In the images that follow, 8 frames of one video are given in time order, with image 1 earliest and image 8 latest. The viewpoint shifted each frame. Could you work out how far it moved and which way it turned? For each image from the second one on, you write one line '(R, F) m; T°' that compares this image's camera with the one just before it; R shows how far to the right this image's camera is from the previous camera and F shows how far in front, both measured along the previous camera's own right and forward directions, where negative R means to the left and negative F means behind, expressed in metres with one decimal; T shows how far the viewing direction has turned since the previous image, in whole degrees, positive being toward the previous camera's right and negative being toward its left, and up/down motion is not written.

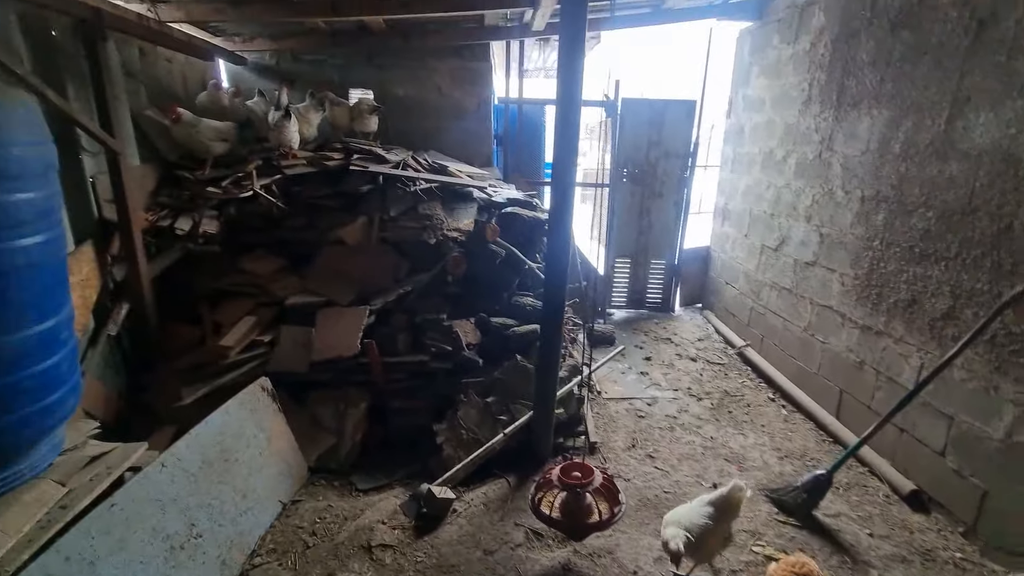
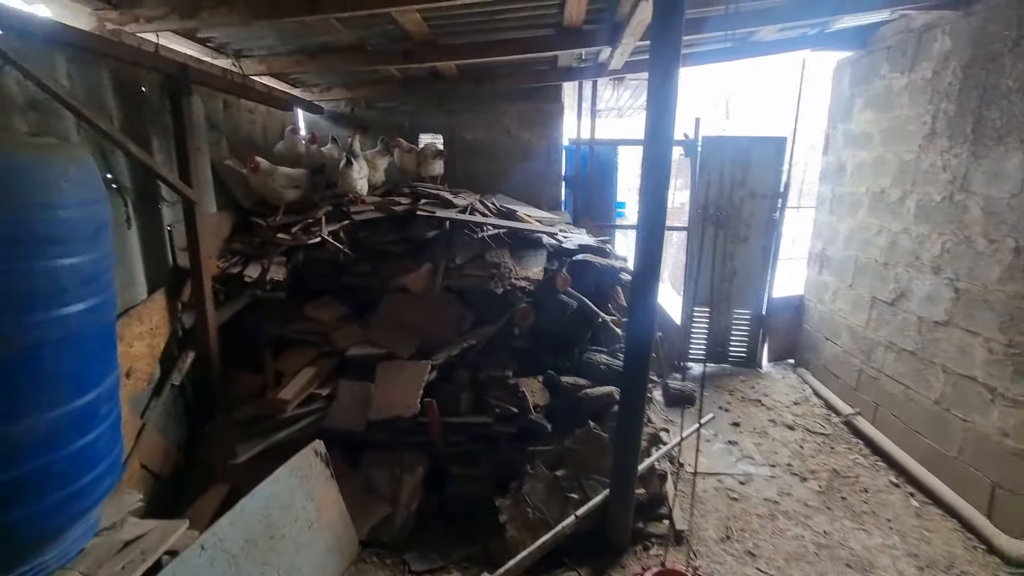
(-0.1, +0.3) m; -7°
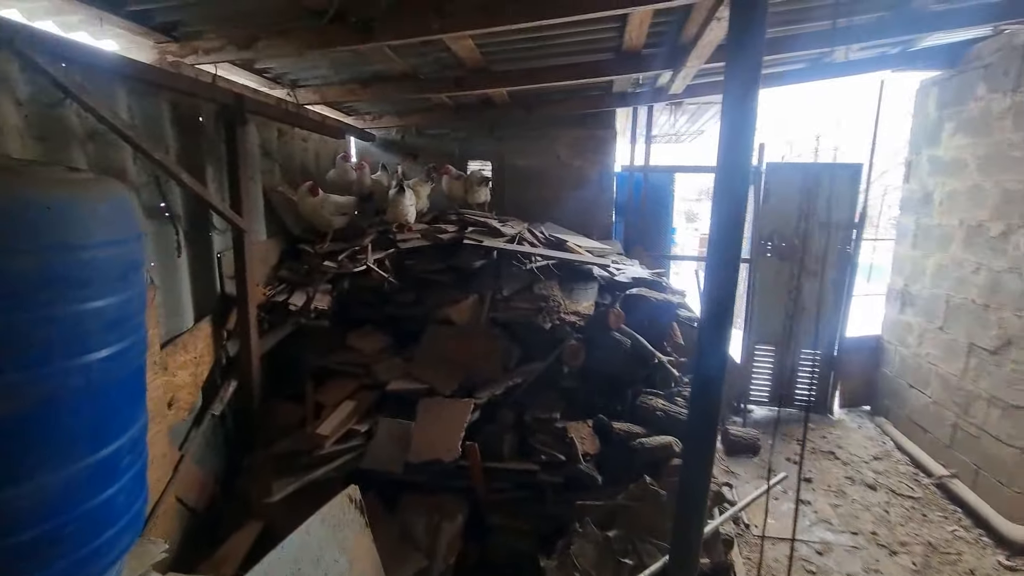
(-0.1, +0.2) m; -5°
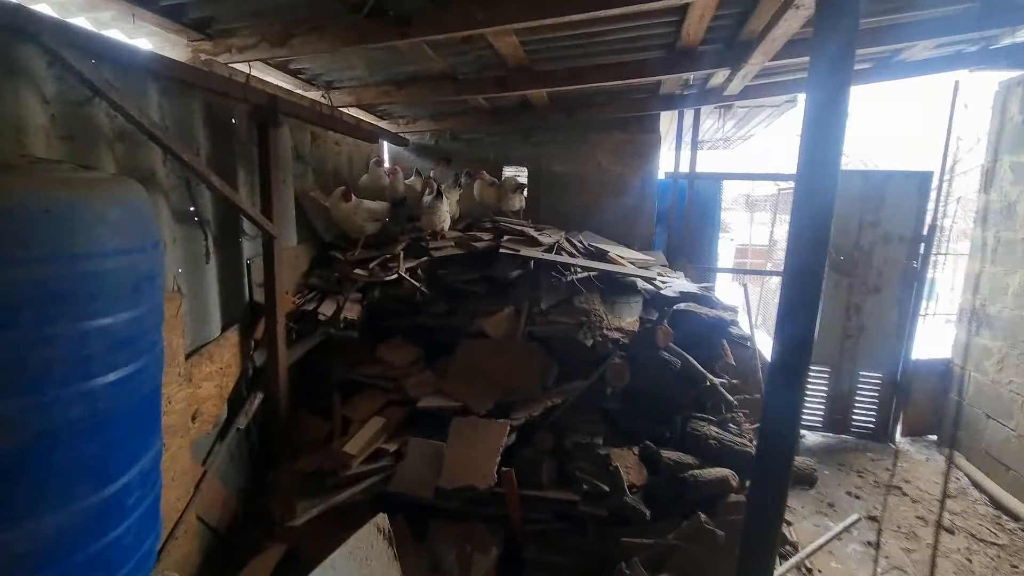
(-0.1, +0.2) m; -3°
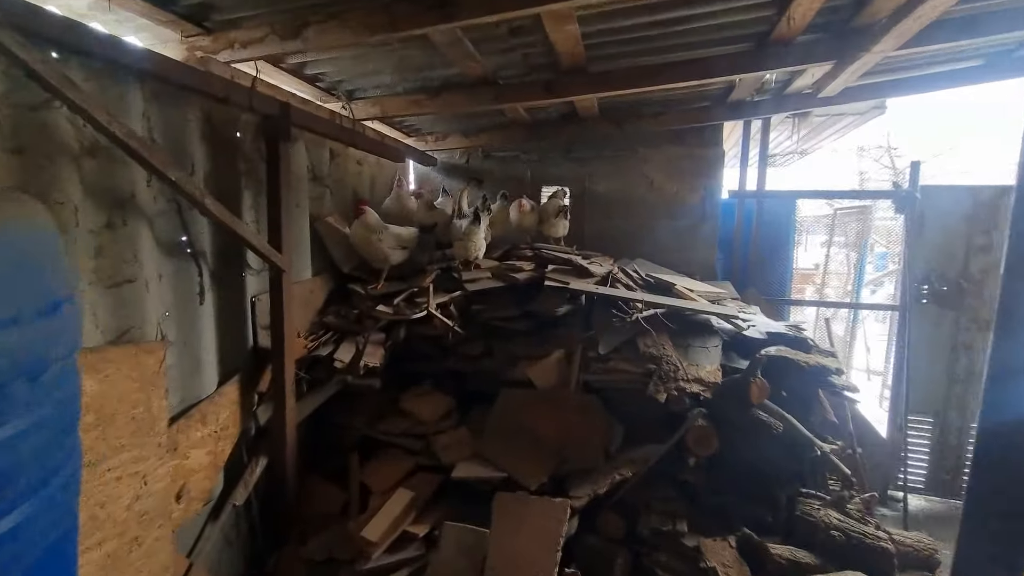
(-0.2, +0.6) m; -2°
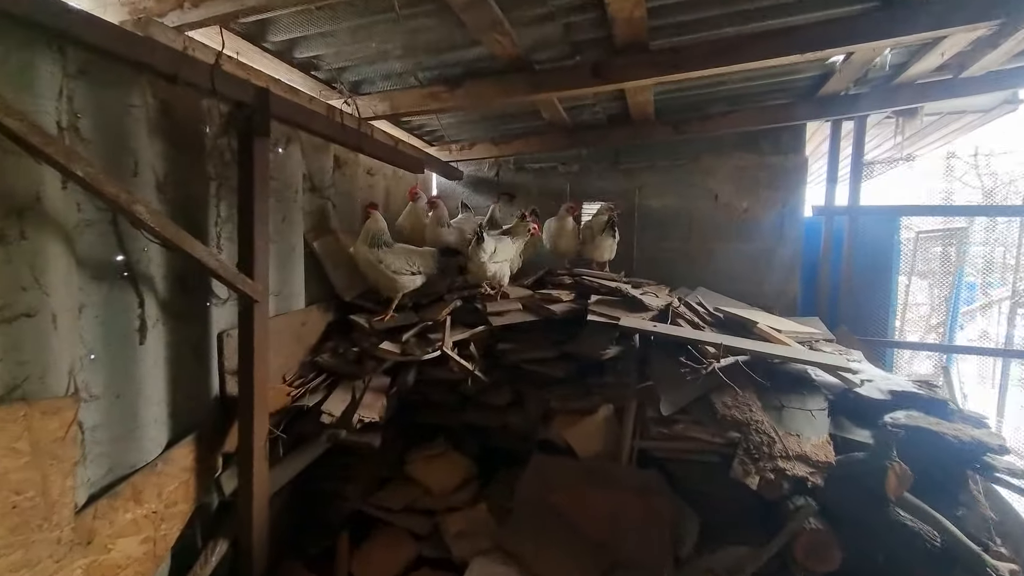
(0.0, +0.7) m; -4°
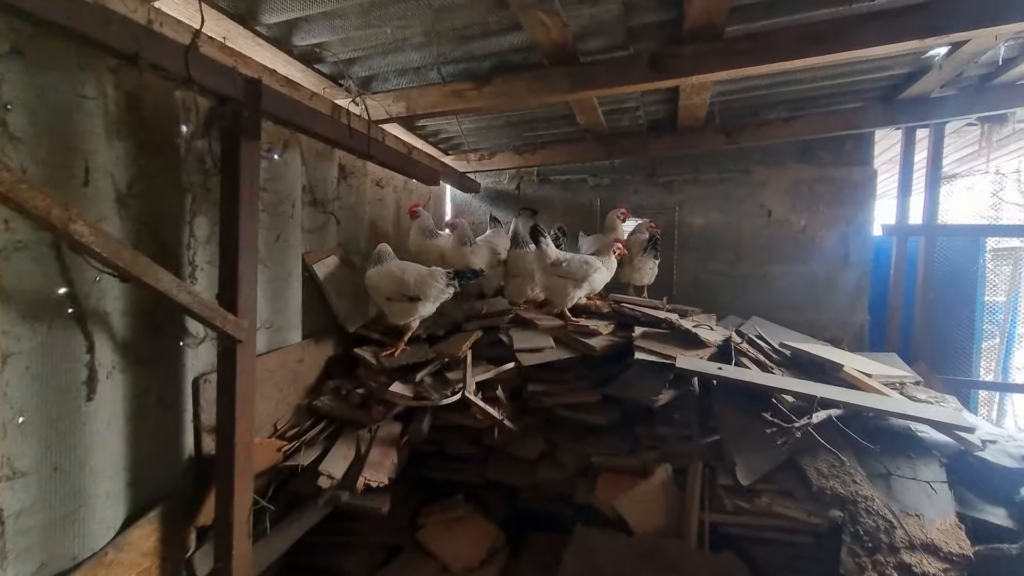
(-0.2, +0.5) m; 0°
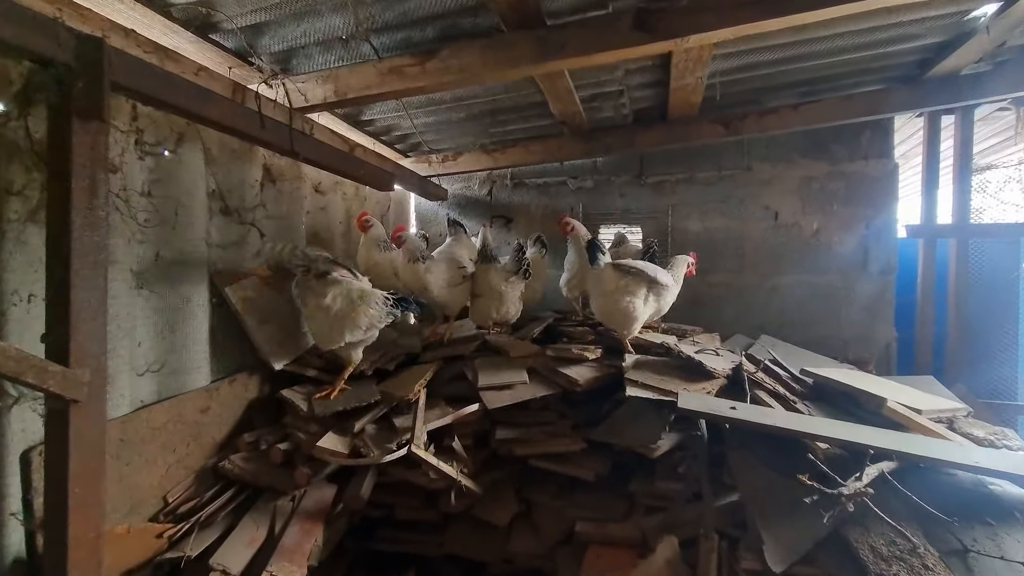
(+0.1, +0.5) m; +1°
